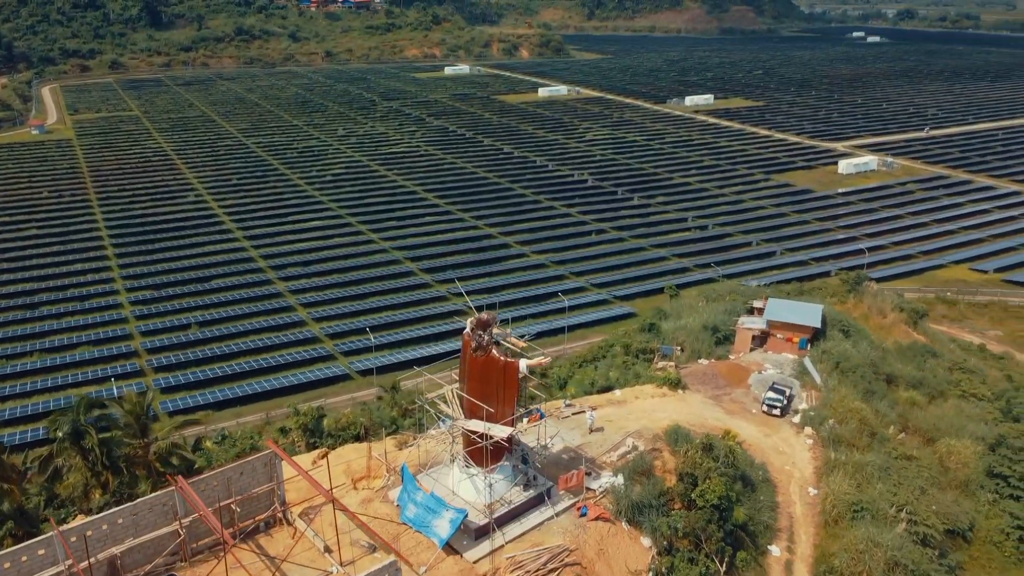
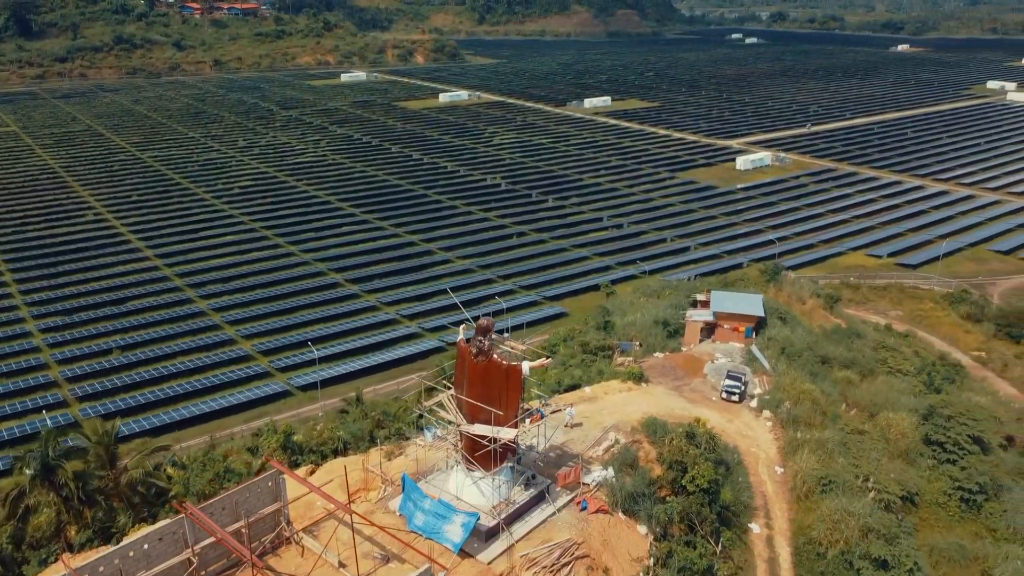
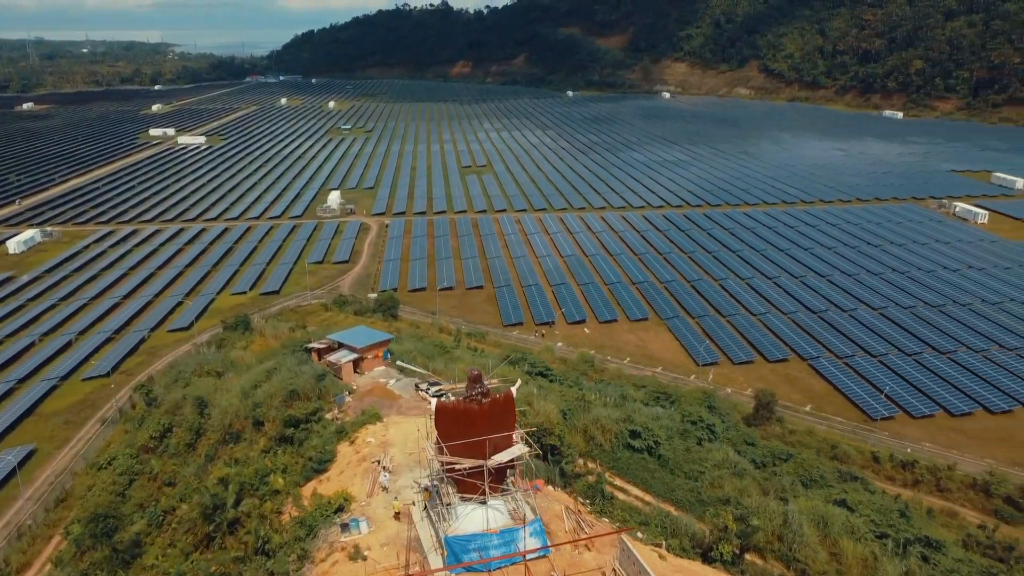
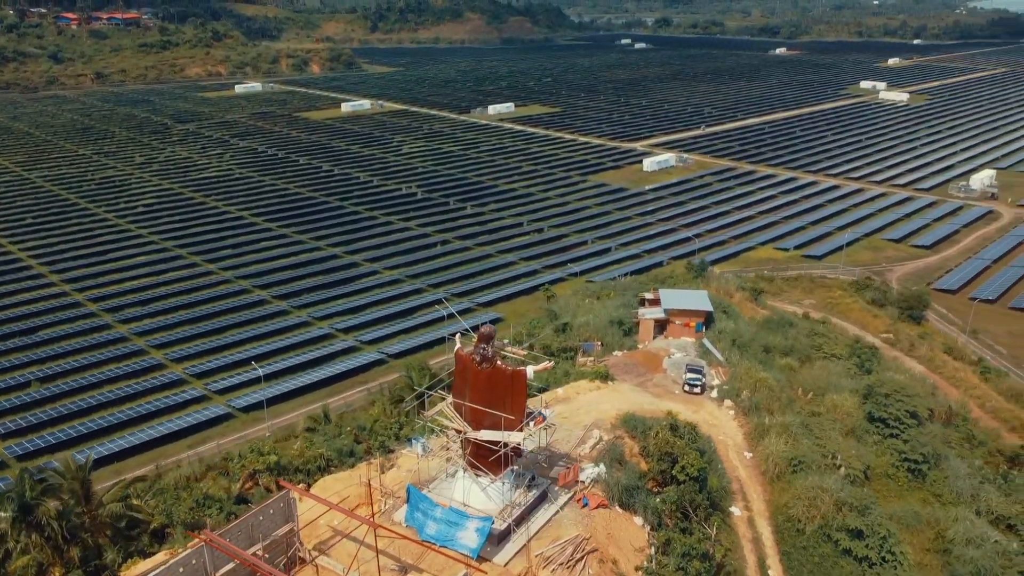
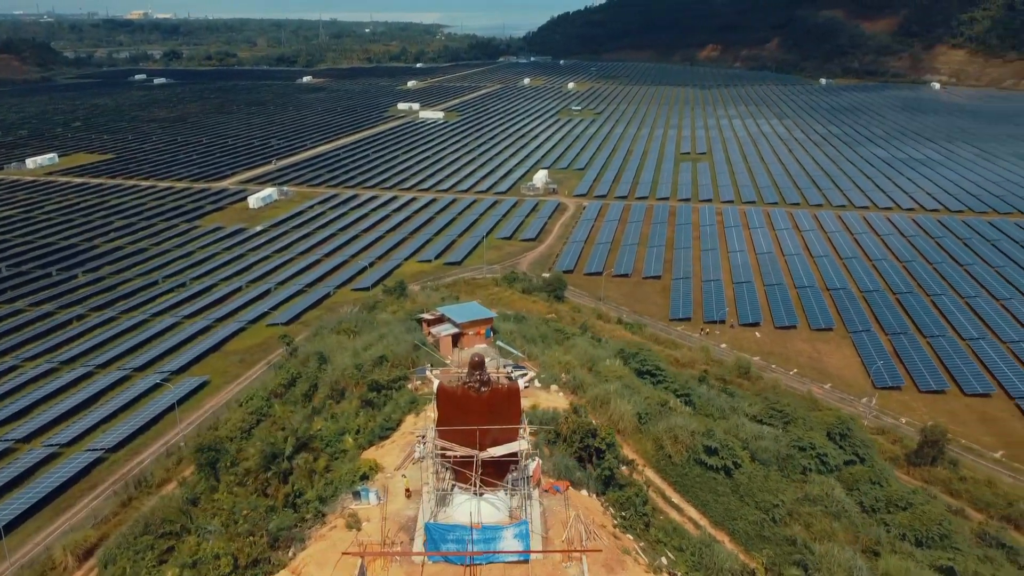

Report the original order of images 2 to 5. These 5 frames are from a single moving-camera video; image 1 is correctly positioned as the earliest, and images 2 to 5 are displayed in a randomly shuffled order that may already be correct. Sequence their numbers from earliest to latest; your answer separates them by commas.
2, 4, 5, 3
